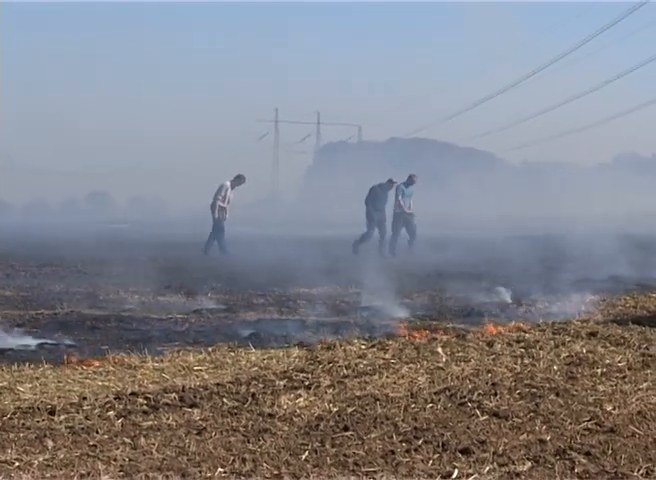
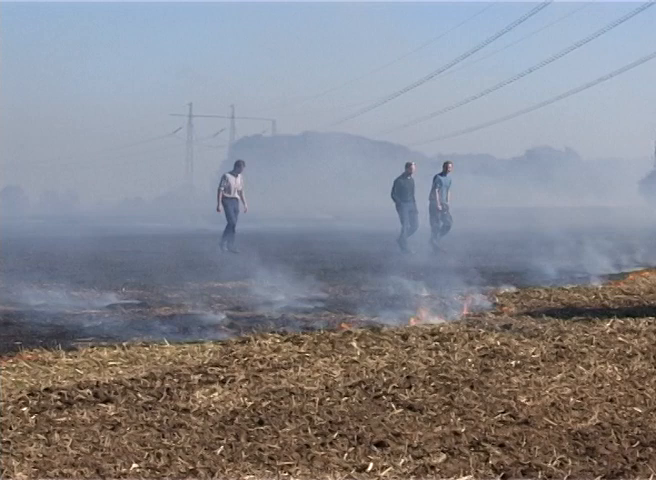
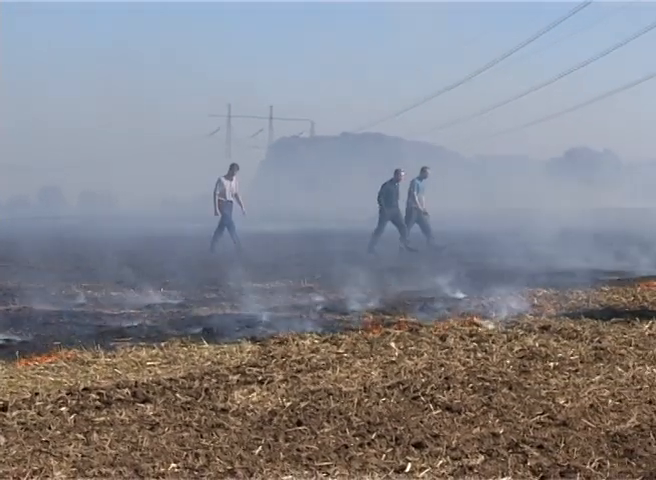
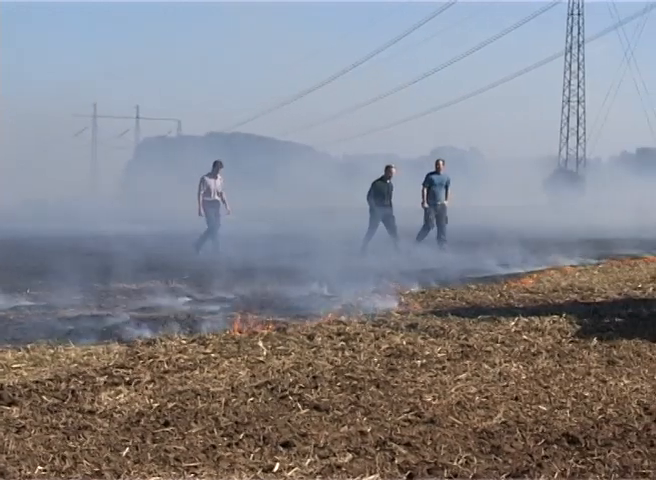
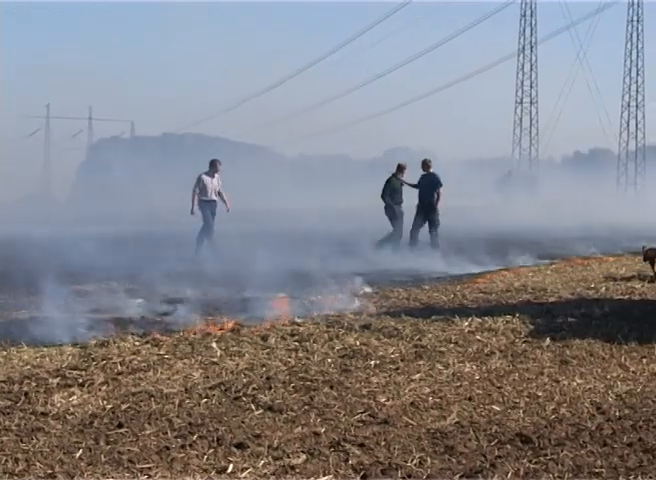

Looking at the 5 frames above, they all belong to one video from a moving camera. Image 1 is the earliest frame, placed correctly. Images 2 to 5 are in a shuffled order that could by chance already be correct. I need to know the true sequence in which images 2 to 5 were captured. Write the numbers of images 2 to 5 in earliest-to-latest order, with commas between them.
3, 2, 4, 5
